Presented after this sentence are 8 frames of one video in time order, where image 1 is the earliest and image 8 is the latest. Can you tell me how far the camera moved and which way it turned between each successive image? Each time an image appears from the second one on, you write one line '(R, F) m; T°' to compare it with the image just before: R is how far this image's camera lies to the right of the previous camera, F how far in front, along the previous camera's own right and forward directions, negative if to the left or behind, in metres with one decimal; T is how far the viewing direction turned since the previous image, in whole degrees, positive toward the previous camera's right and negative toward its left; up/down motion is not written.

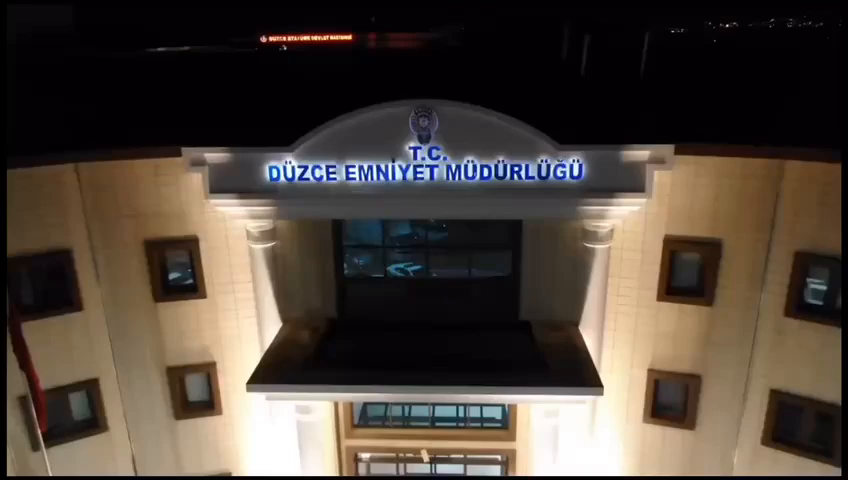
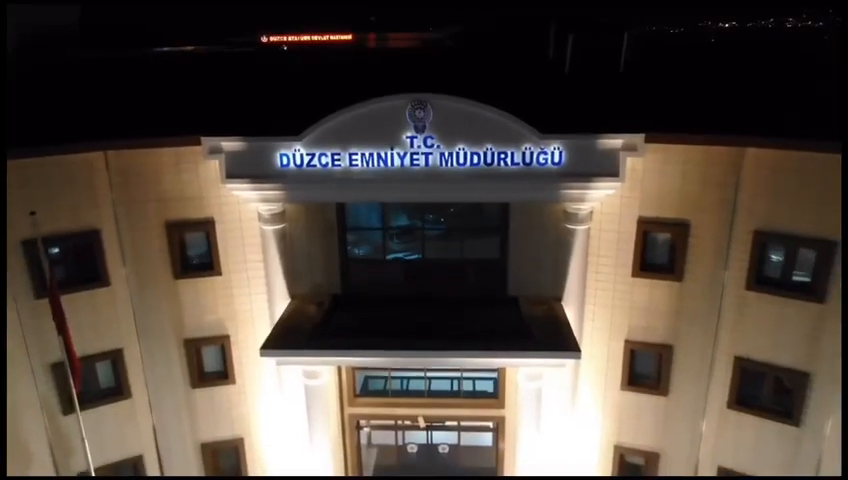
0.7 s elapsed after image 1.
(+0.1, -1.2) m; 0°
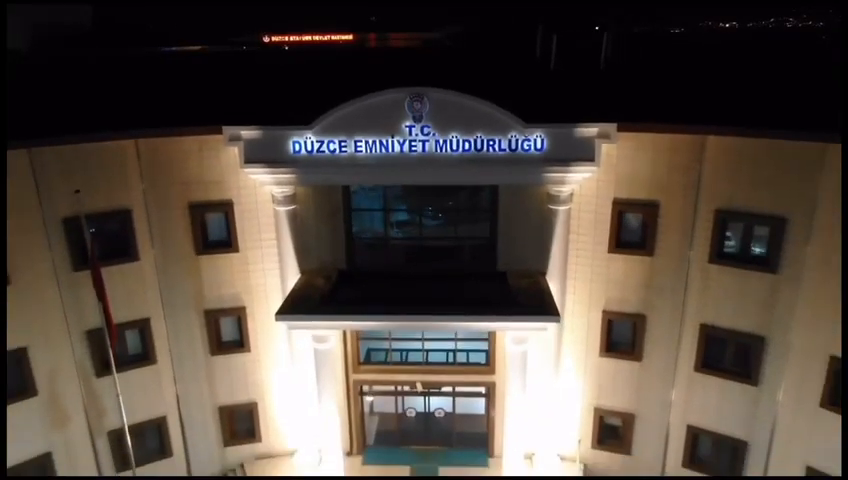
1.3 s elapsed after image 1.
(+0.1, -1.5) m; 0°
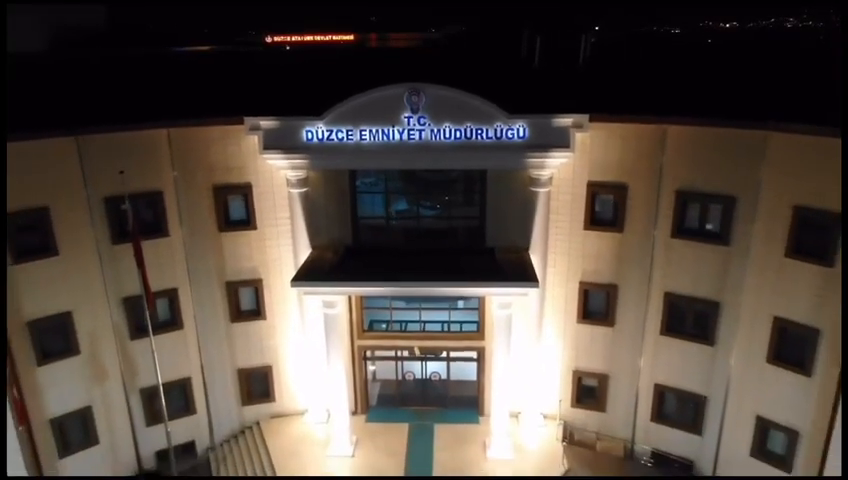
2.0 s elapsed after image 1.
(+0.1, -2.0) m; 0°
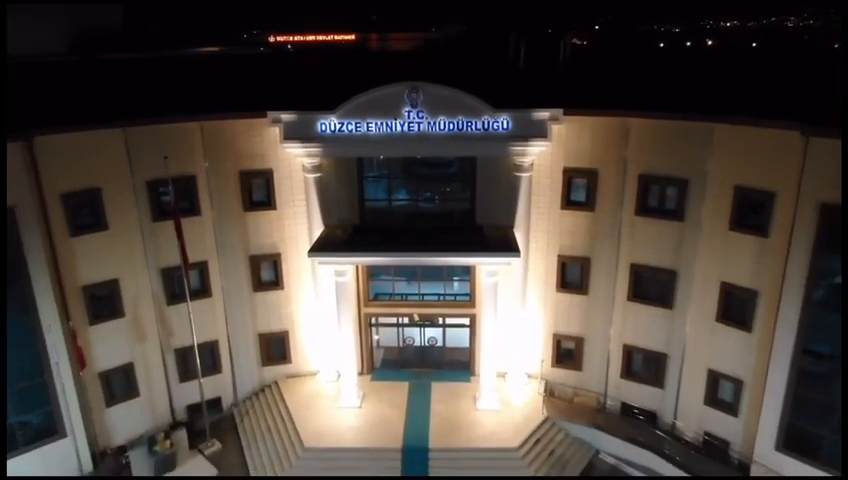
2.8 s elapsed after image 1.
(+0.1, -2.6) m; 0°
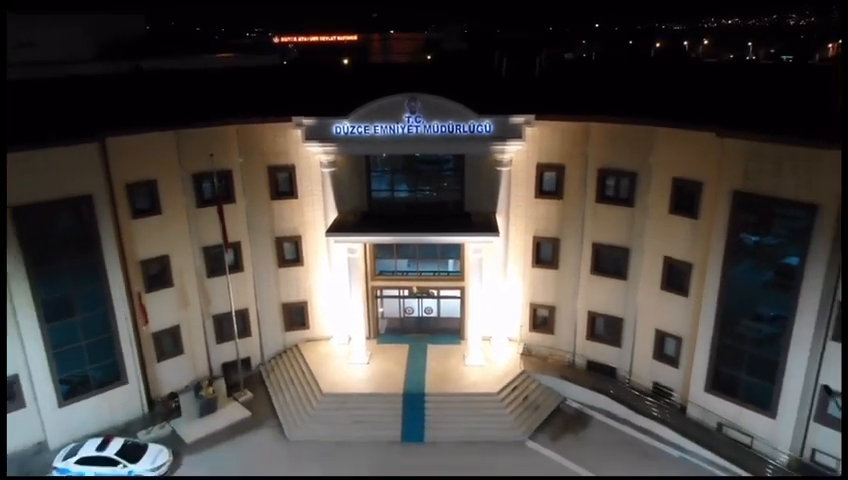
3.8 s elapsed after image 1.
(+0.1, -4.0) m; 0°
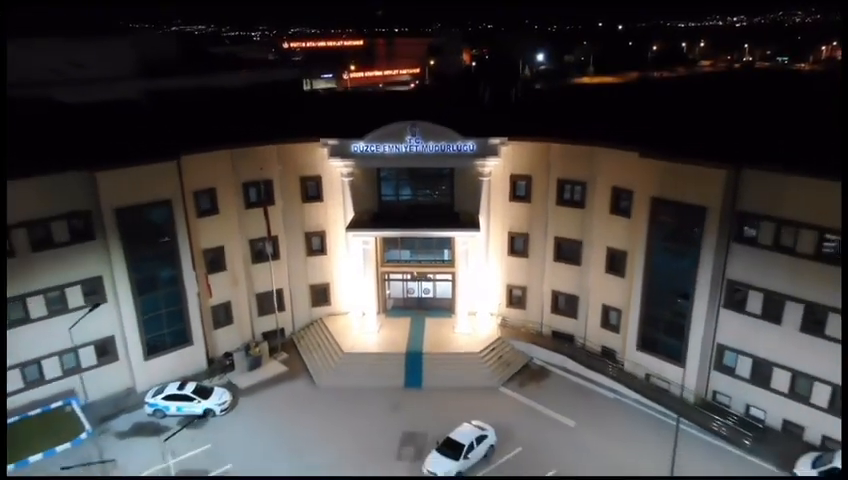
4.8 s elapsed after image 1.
(+0.2, -6.5) m; 0°
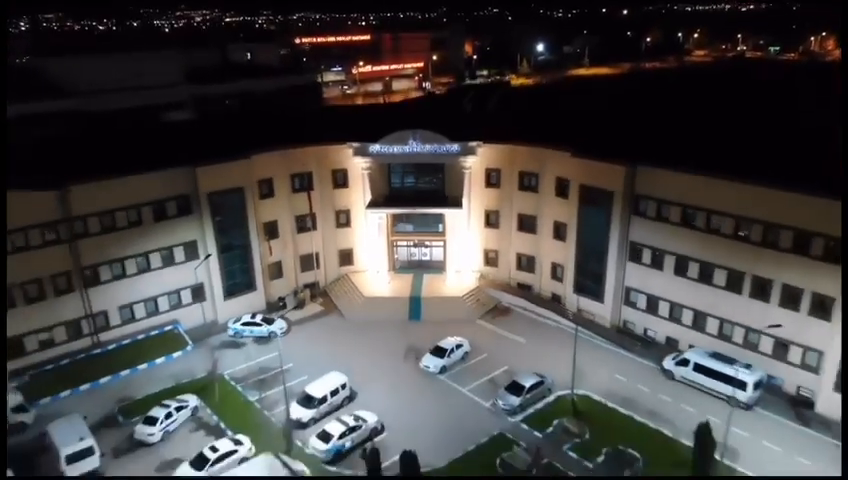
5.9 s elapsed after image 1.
(+0.4, -11.2) m; 0°
